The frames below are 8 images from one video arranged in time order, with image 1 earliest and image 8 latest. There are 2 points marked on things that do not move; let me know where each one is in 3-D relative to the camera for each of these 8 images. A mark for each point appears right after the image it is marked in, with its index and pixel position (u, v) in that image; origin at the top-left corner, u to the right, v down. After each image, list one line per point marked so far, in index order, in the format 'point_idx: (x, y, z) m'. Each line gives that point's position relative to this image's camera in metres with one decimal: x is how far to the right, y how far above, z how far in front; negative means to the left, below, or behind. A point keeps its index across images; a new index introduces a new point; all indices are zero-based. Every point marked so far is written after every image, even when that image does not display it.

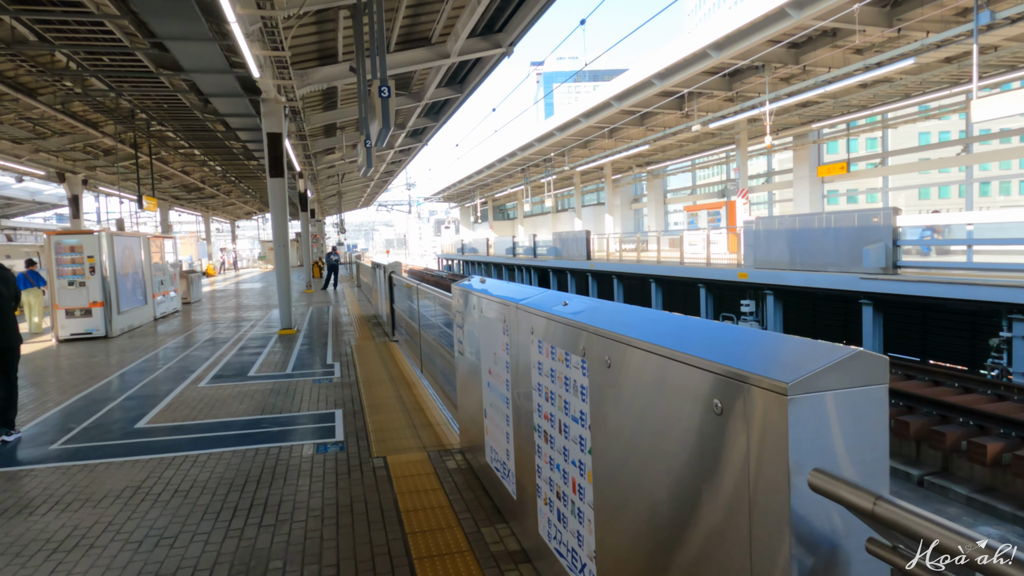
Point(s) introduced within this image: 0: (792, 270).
0: (+5.8, +0.4, +13.6) m
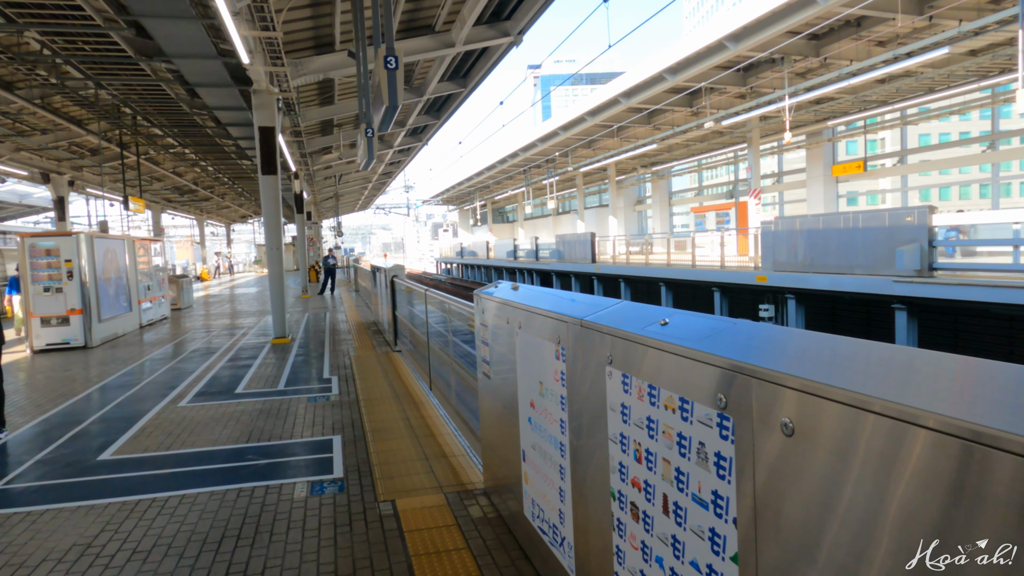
0: (+5.9, +0.3, +12.9) m
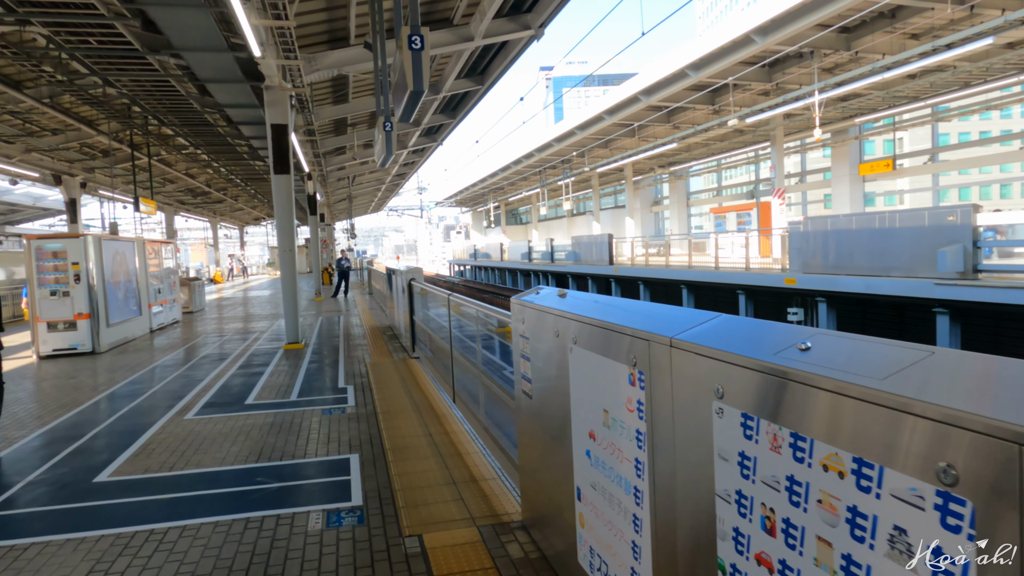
0: (+6.3, +0.2, +12.3) m
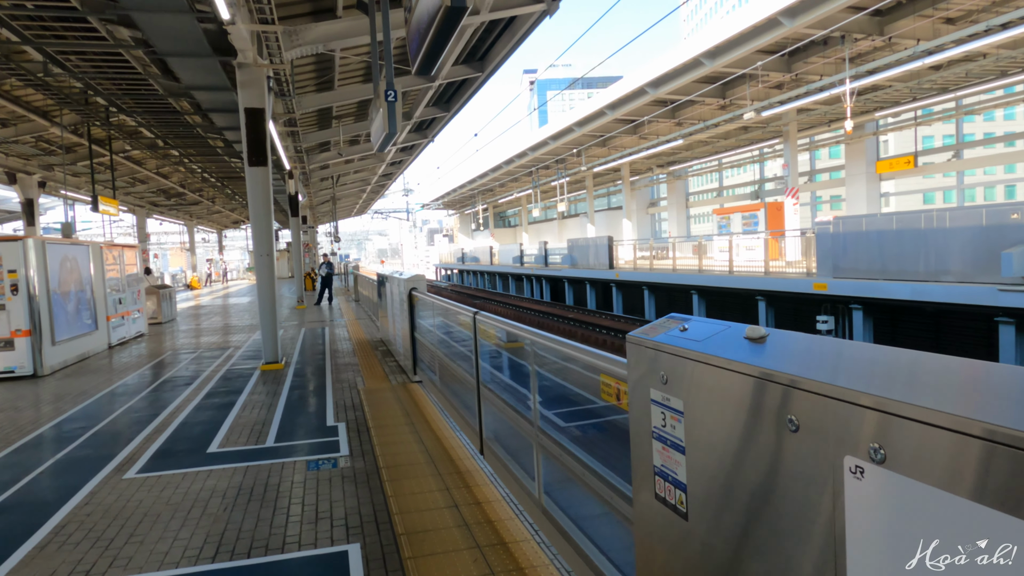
0: (+6.4, +0.1, +11.2) m
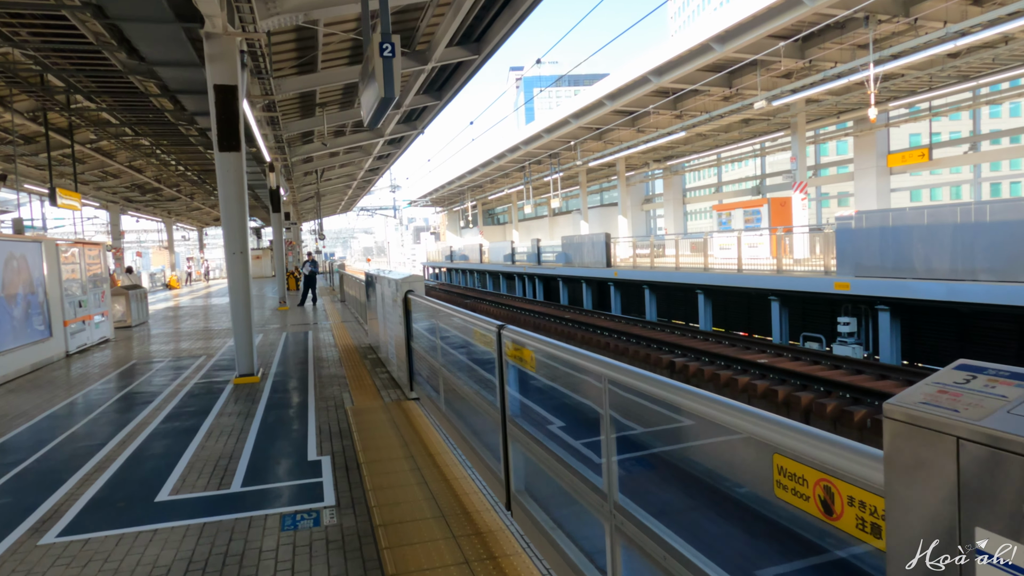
0: (+6.4, +0.1, +10.4) m
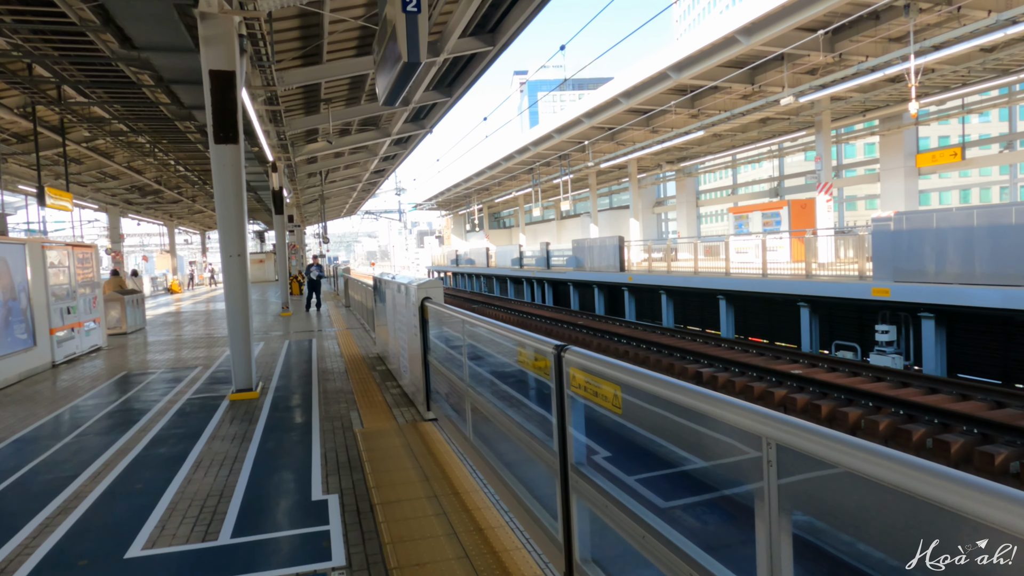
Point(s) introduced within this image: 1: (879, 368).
0: (+6.7, +0.1, +9.7) m
1: (+5.6, -1.2, +10.1) m
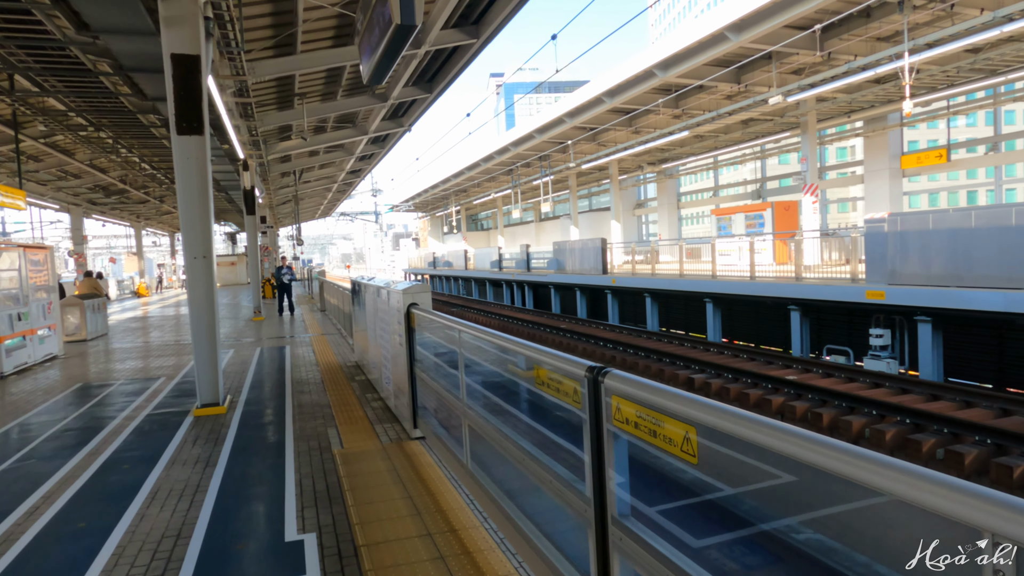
0: (+6.5, 0.0, +9.4) m
1: (+5.4, -1.3, +9.8) m
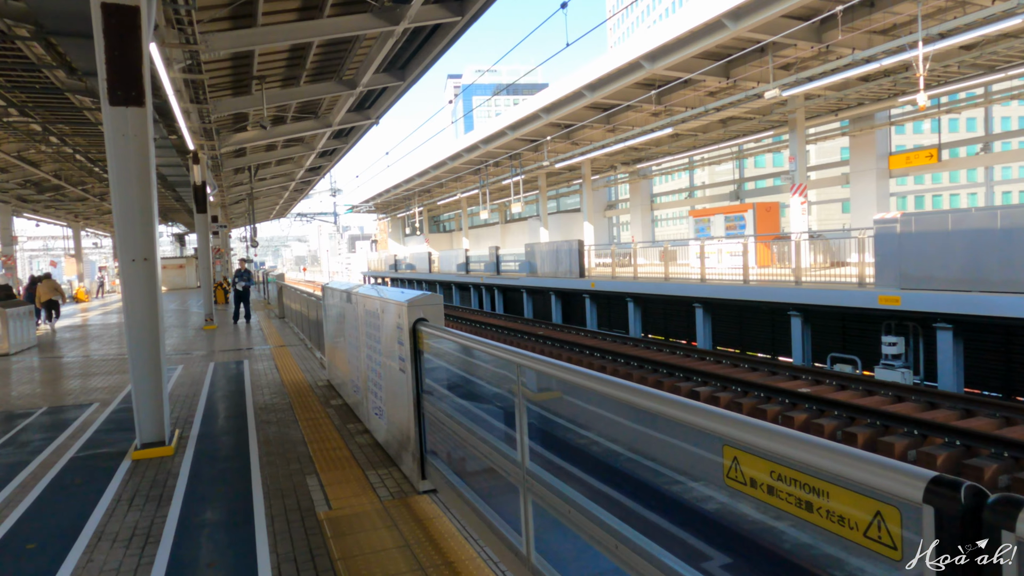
0: (+6.4, -0.1, +8.8) m
1: (+5.3, -1.3, +9.1) m
